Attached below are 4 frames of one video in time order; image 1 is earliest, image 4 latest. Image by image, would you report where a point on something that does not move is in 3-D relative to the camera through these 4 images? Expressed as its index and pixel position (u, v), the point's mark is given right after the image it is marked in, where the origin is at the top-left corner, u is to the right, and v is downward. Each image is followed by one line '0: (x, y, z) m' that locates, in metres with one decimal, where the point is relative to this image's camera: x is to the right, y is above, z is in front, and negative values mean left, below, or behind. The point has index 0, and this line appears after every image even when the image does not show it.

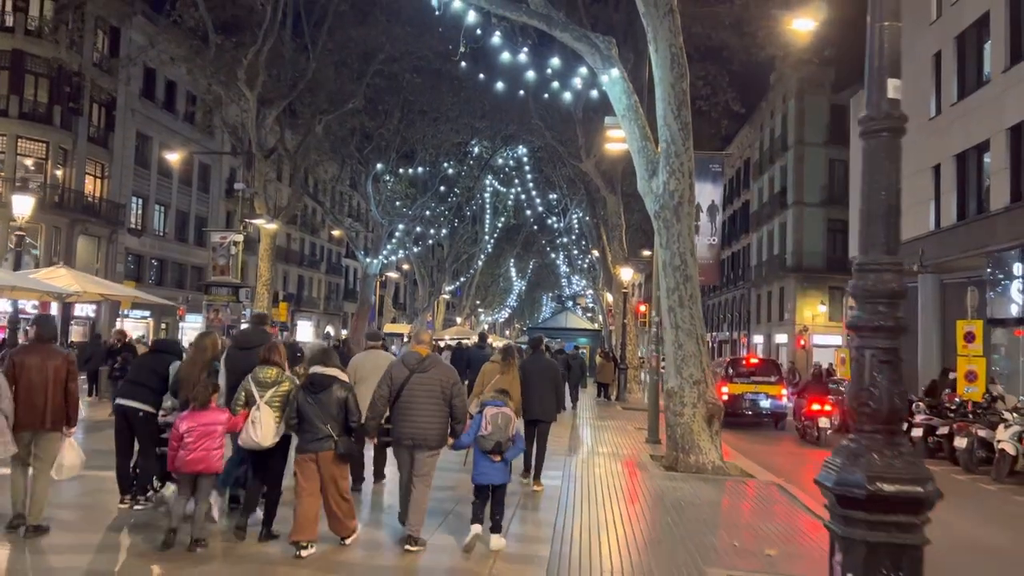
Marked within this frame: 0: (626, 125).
0: (+1.6, +2.3, +11.1) m
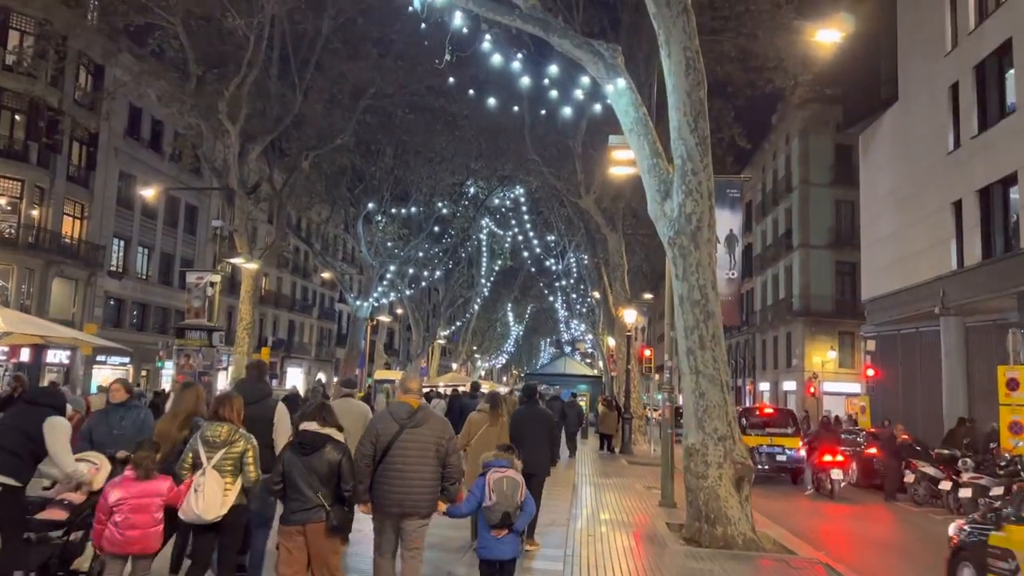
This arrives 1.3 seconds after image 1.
0: (+1.5, +1.8, +9.7) m
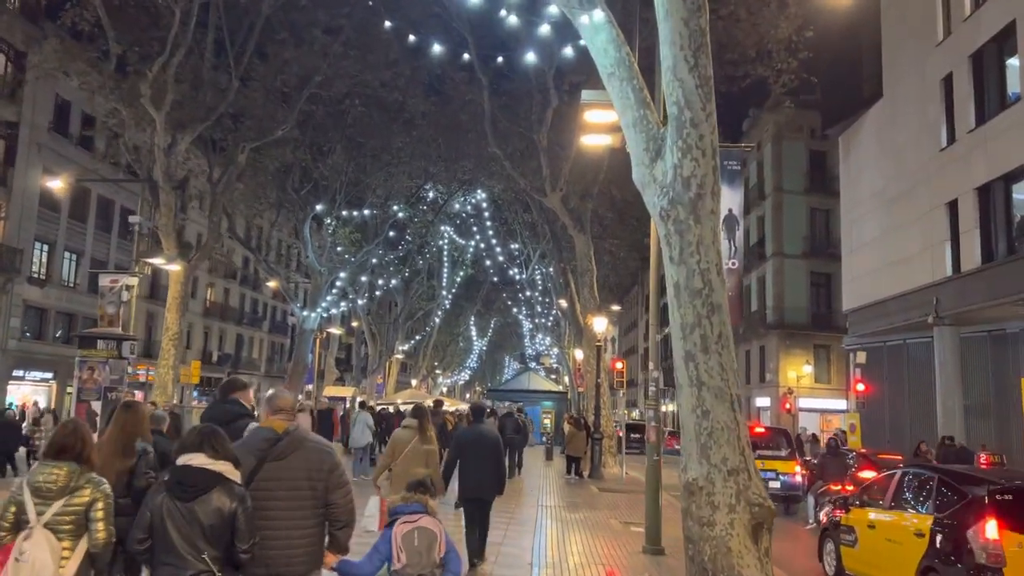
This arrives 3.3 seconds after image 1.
0: (+1.0, +1.9, +7.6) m
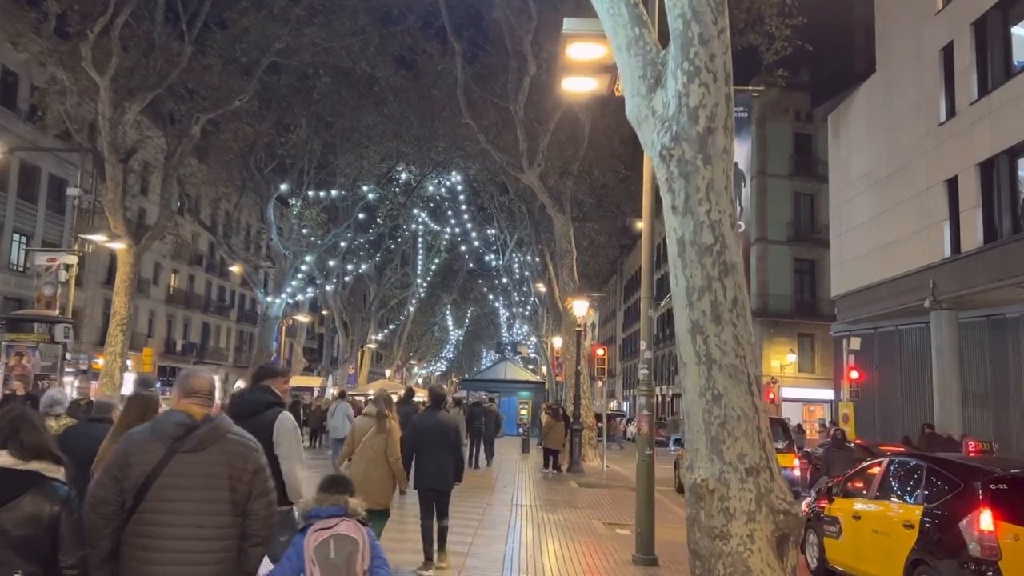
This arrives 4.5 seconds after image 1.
0: (+0.7, +2.2, +6.3) m
